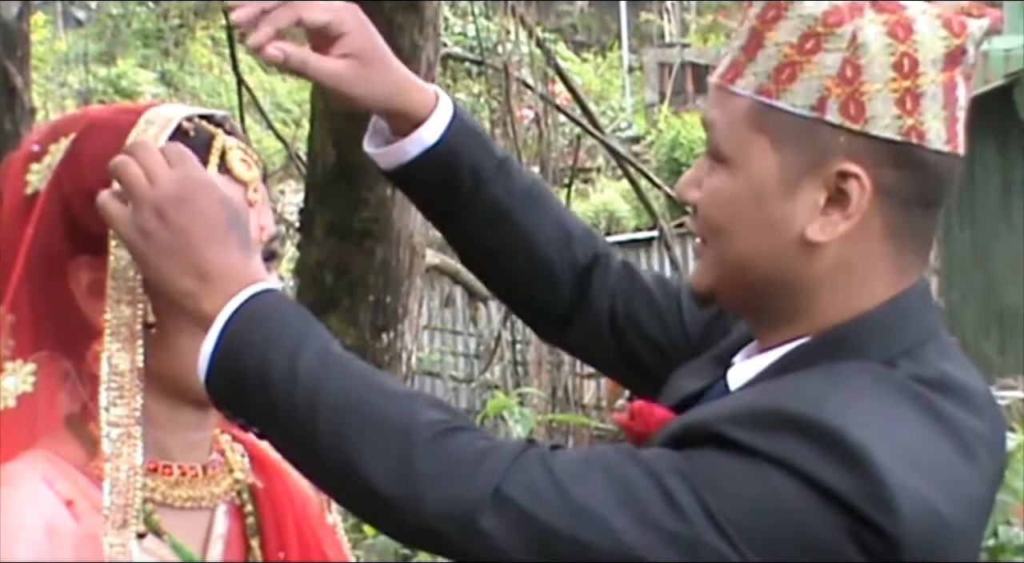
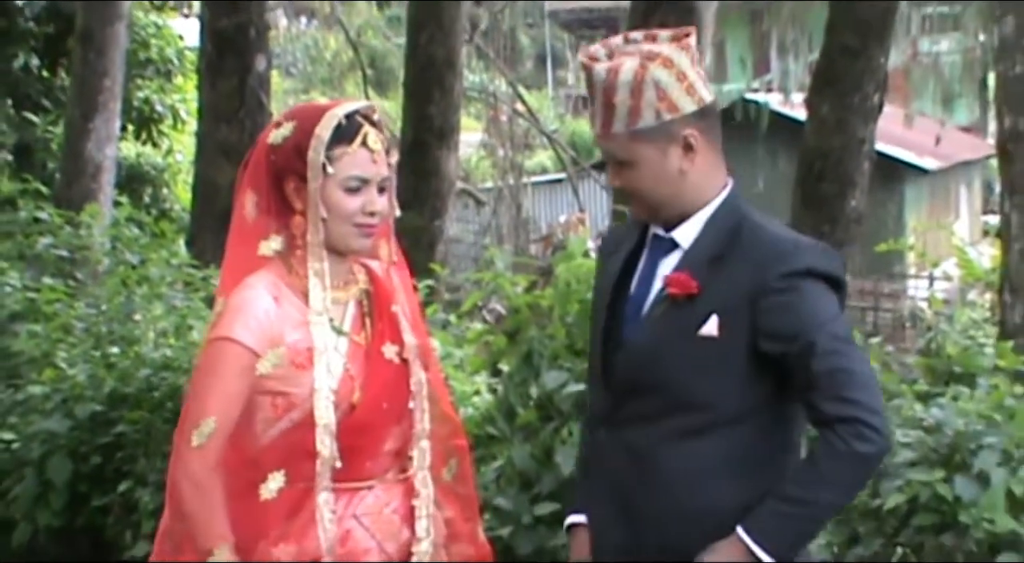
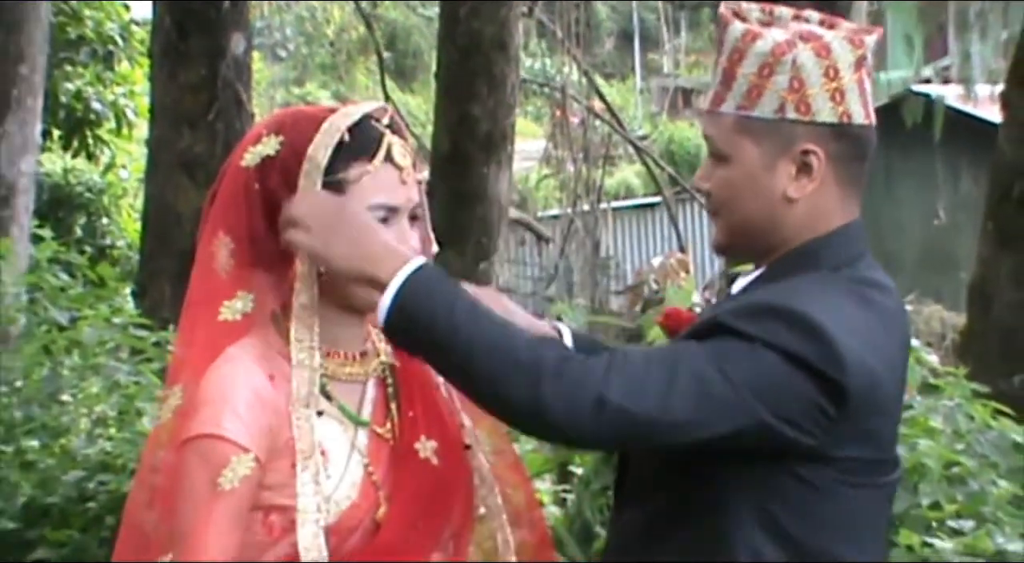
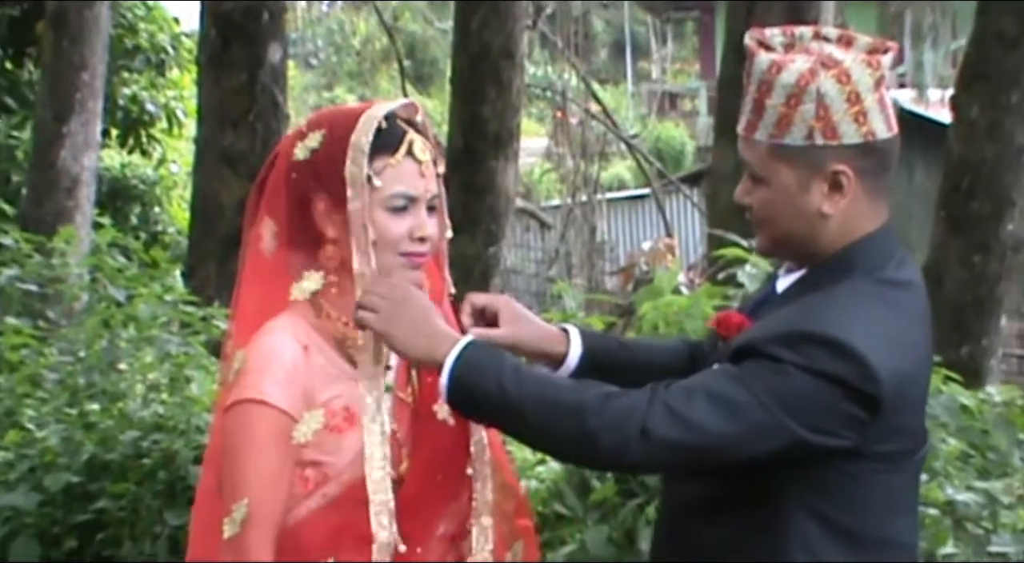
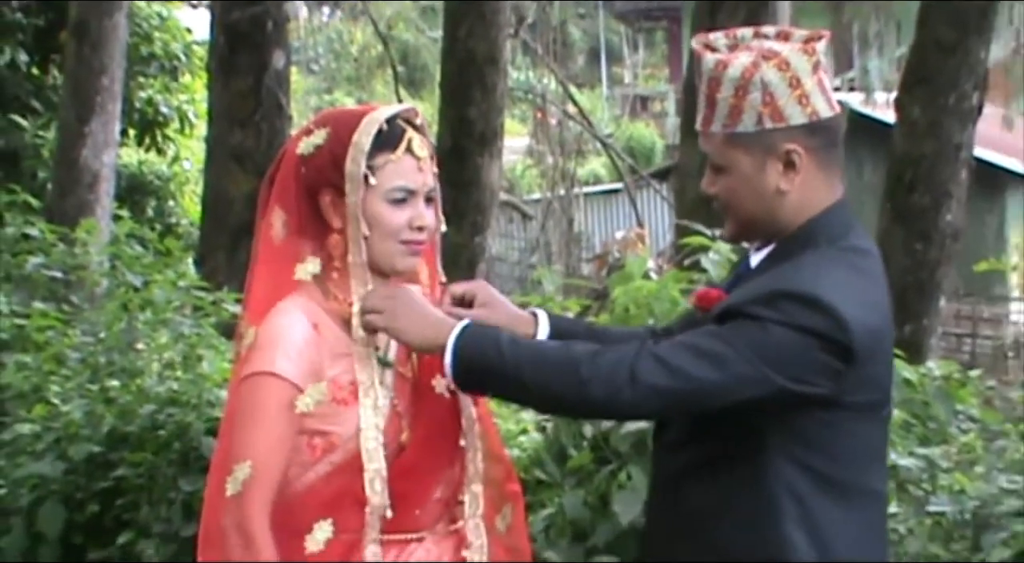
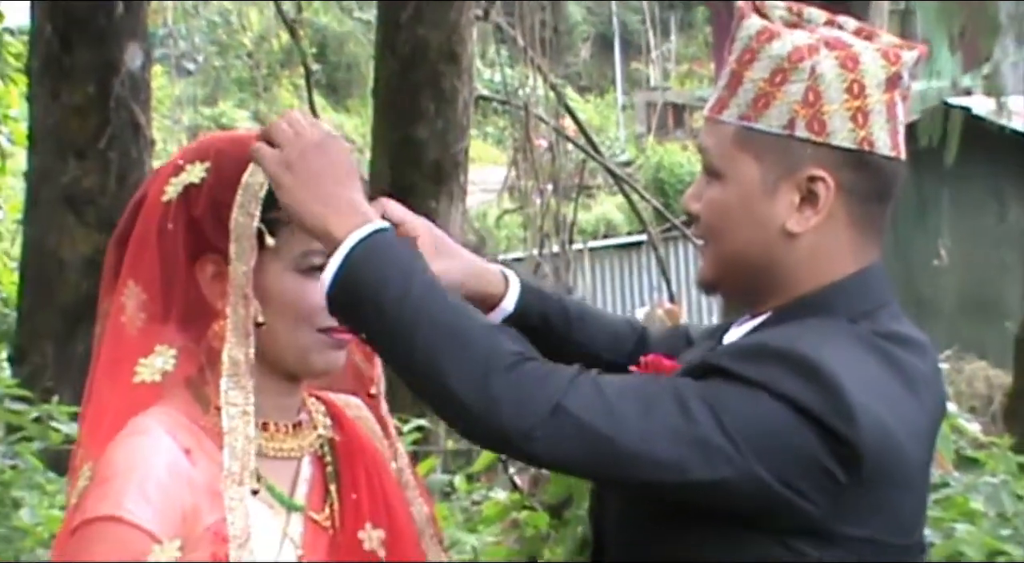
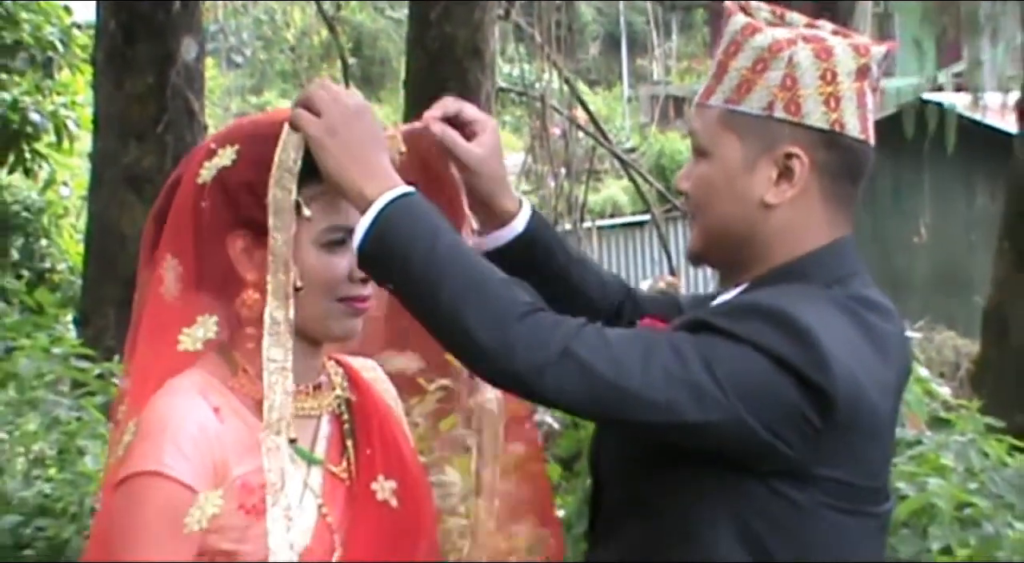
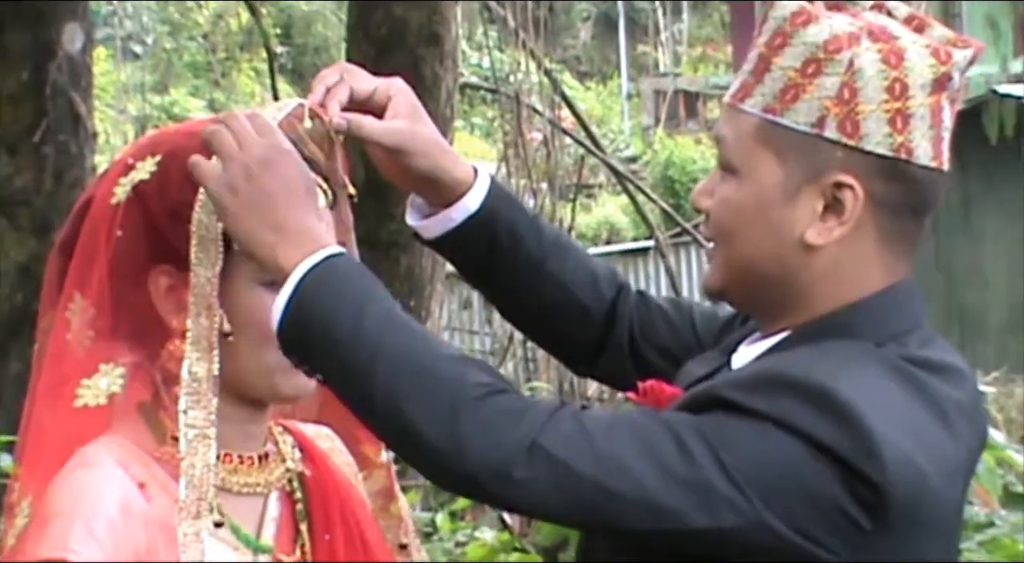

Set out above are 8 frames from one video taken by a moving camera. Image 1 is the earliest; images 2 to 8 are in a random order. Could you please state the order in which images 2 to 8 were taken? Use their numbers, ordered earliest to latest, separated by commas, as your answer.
8, 6, 7, 3, 4, 5, 2
